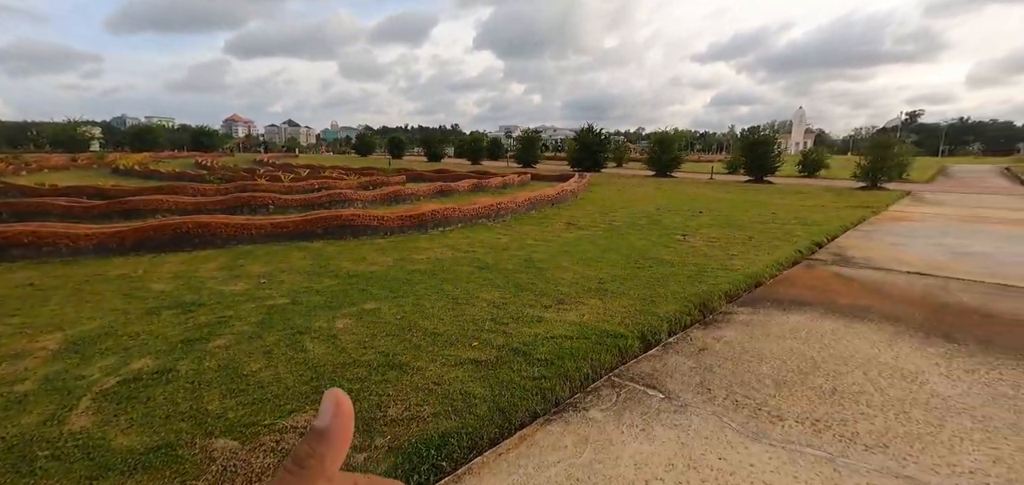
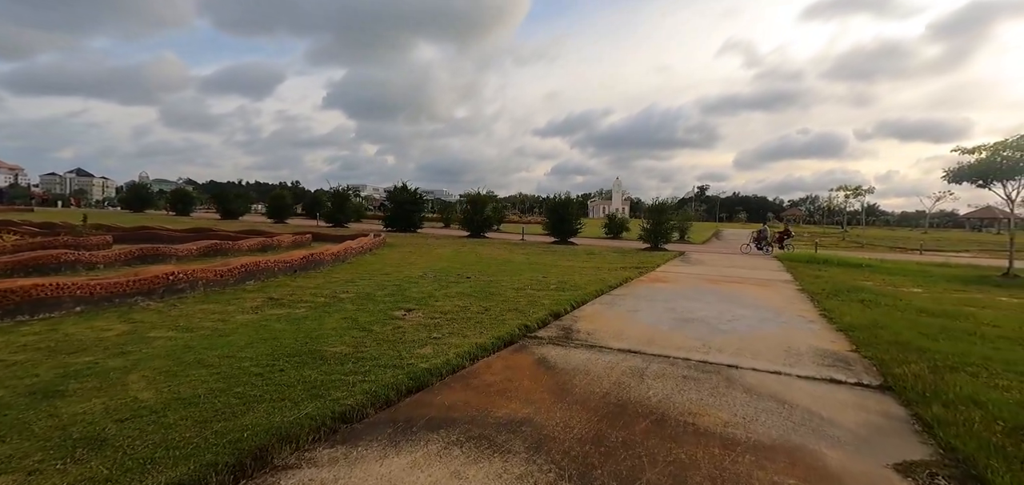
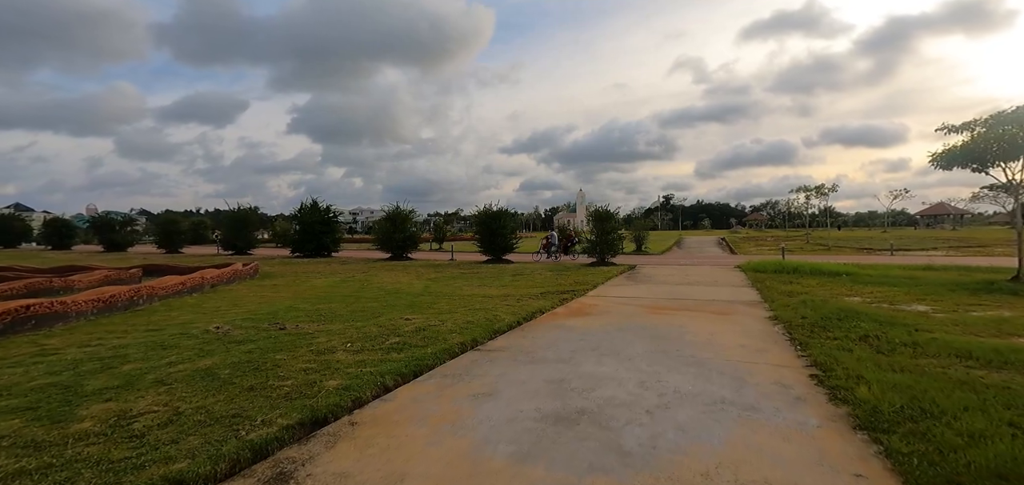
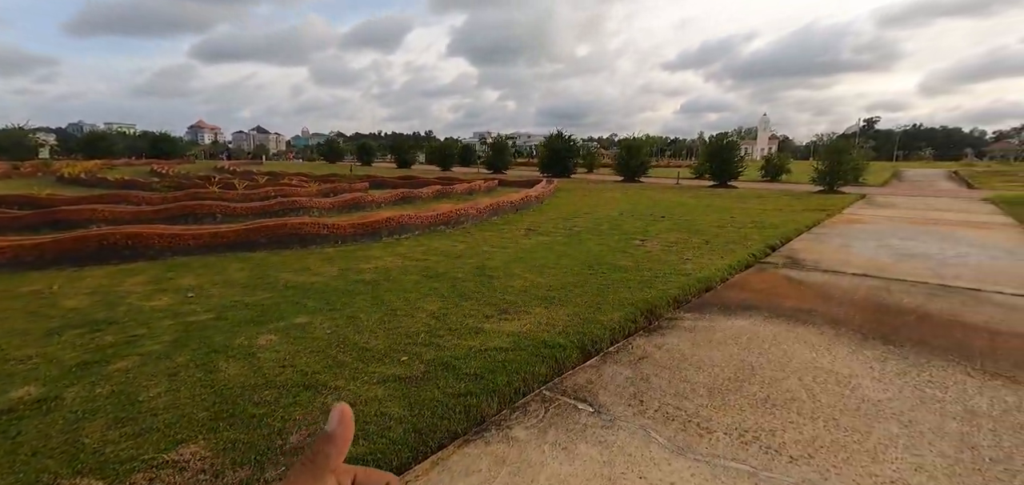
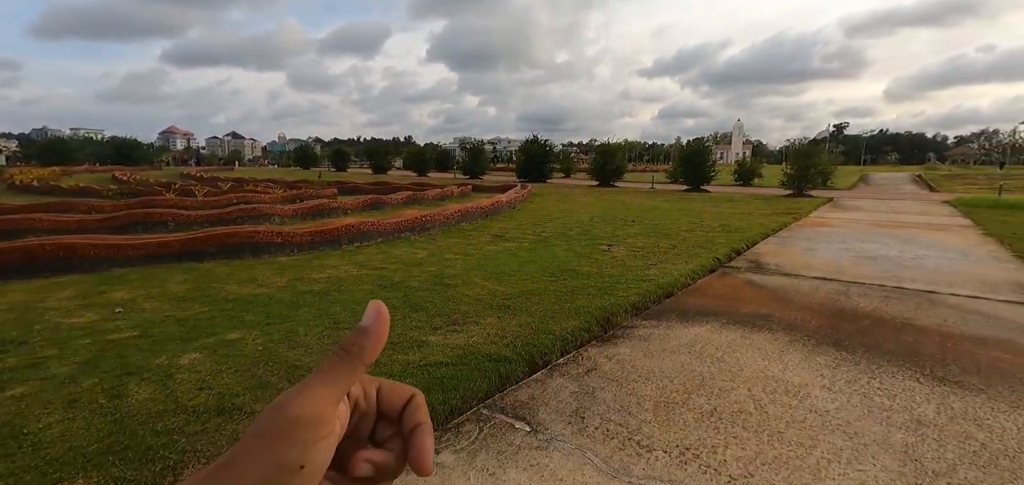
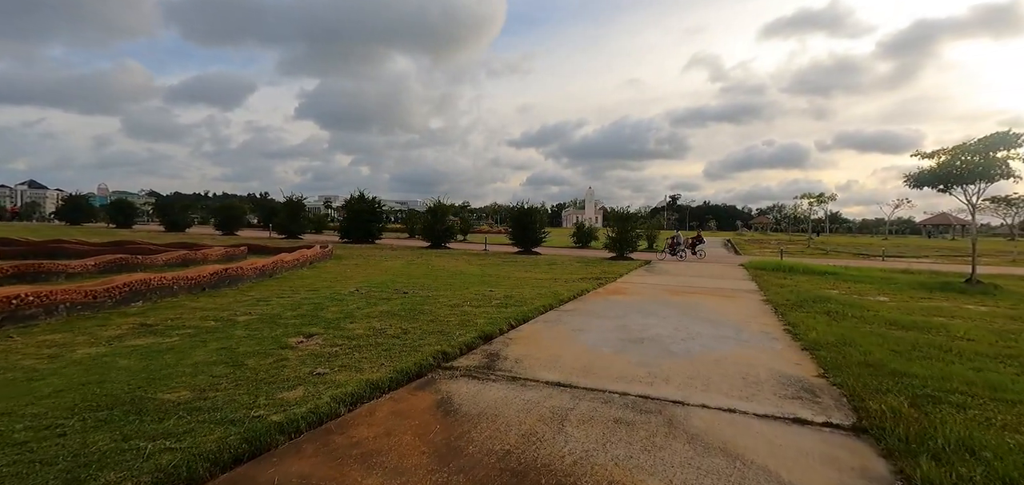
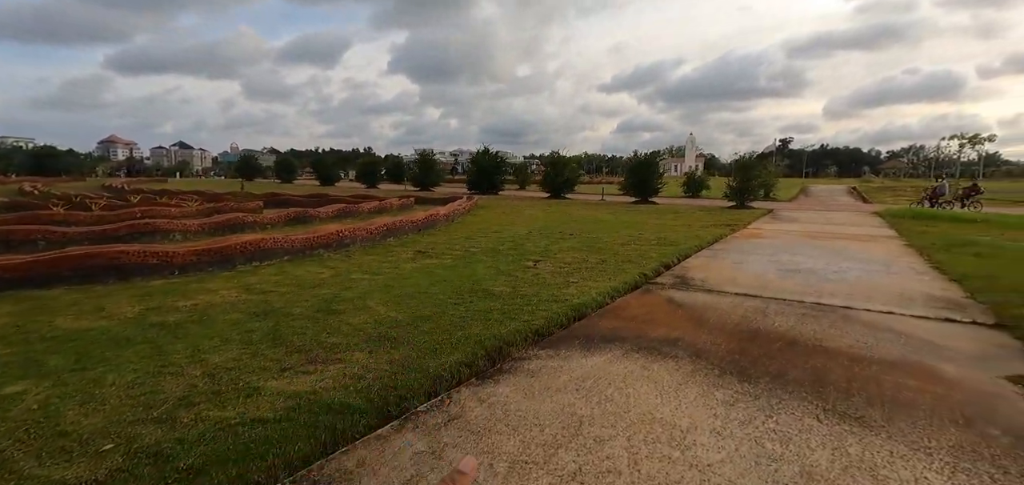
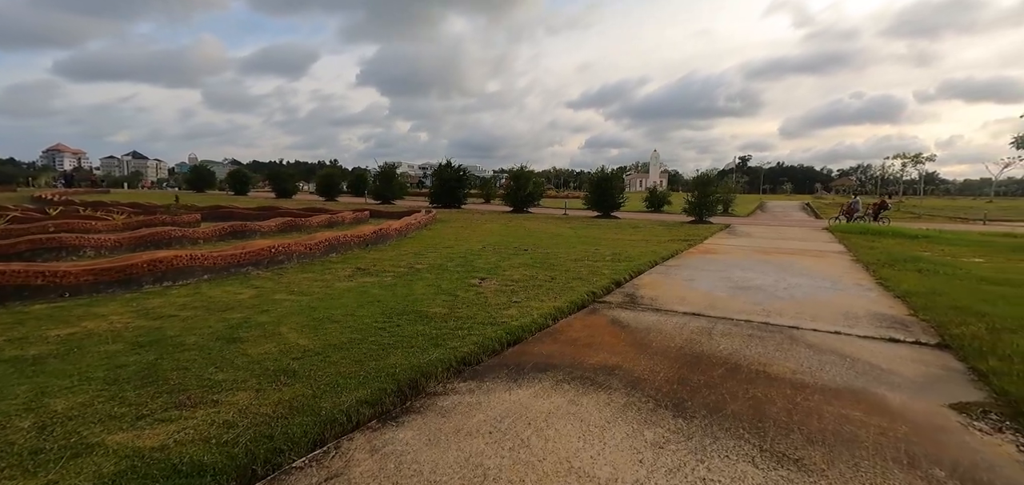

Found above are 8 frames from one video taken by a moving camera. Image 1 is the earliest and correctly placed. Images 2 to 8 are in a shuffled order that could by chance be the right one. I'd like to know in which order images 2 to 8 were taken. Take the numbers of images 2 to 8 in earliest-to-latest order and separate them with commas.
4, 5, 7, 8, 2, 6, 3
